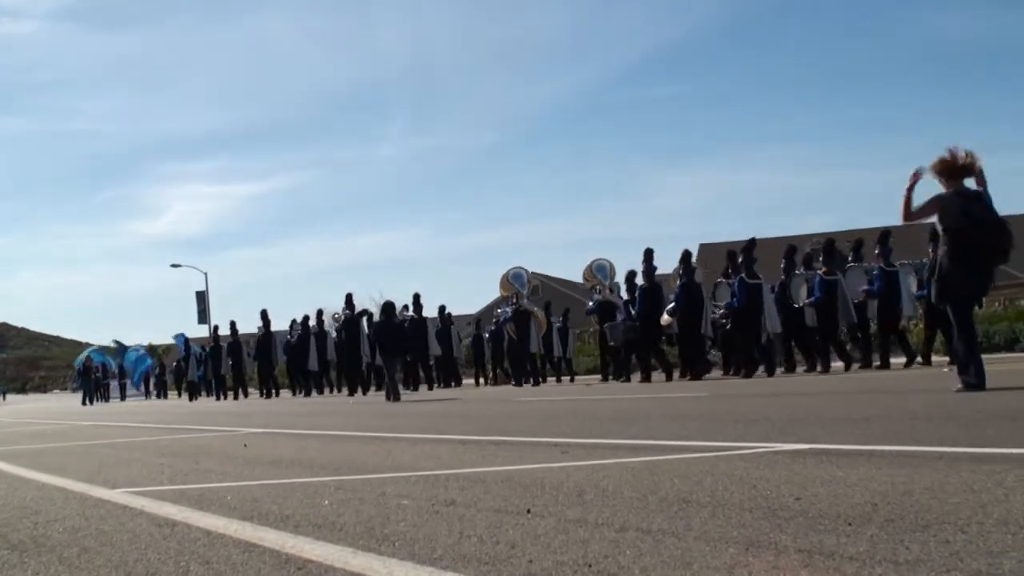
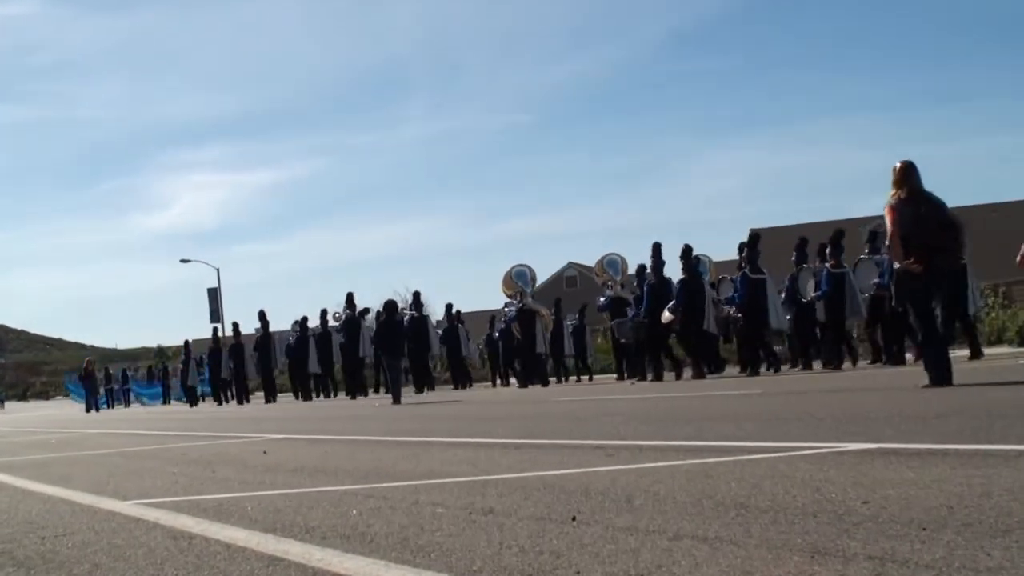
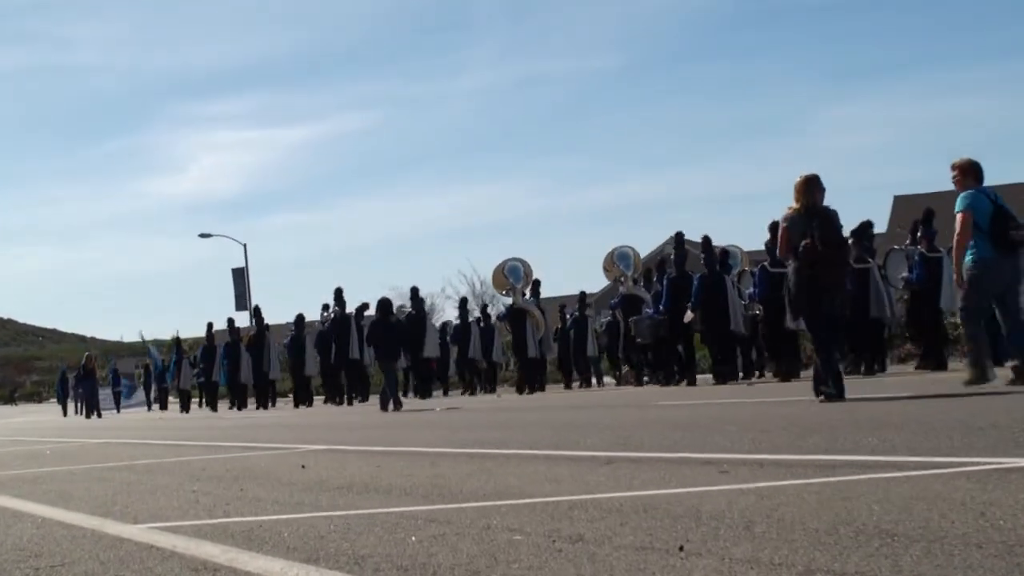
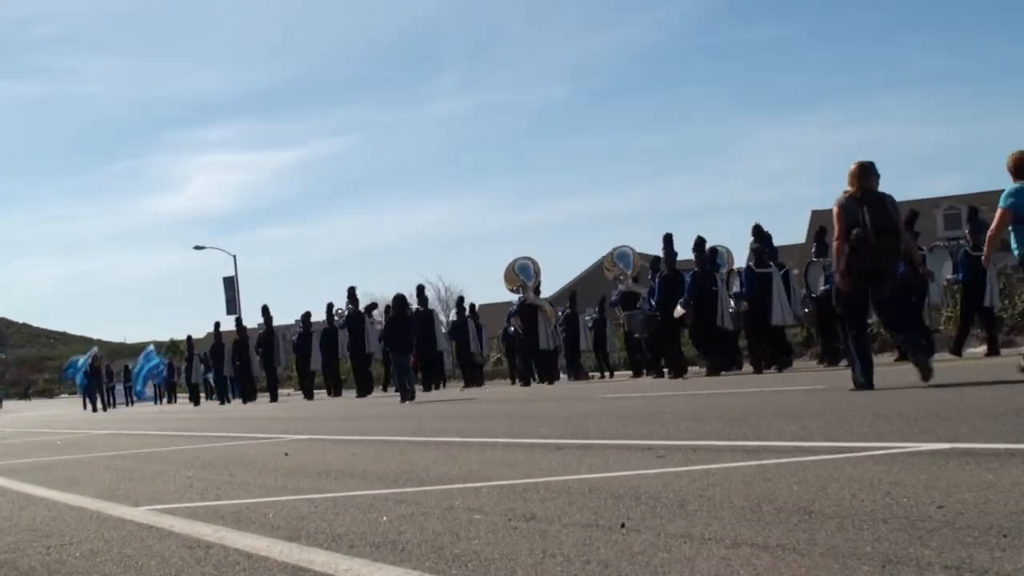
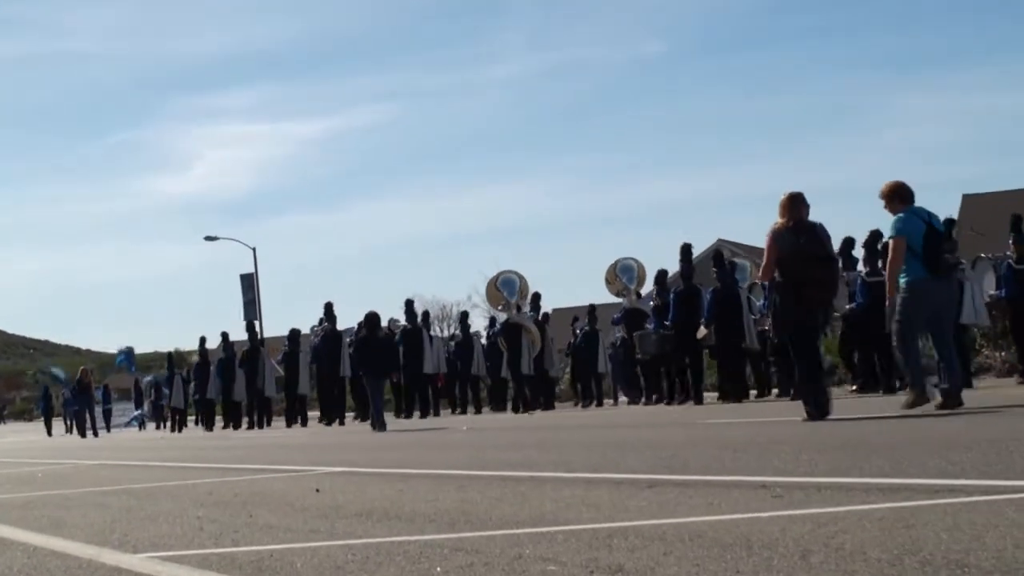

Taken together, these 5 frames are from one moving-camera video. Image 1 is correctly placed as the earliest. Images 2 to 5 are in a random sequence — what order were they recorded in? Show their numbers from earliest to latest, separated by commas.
2, 4, 3, 5
